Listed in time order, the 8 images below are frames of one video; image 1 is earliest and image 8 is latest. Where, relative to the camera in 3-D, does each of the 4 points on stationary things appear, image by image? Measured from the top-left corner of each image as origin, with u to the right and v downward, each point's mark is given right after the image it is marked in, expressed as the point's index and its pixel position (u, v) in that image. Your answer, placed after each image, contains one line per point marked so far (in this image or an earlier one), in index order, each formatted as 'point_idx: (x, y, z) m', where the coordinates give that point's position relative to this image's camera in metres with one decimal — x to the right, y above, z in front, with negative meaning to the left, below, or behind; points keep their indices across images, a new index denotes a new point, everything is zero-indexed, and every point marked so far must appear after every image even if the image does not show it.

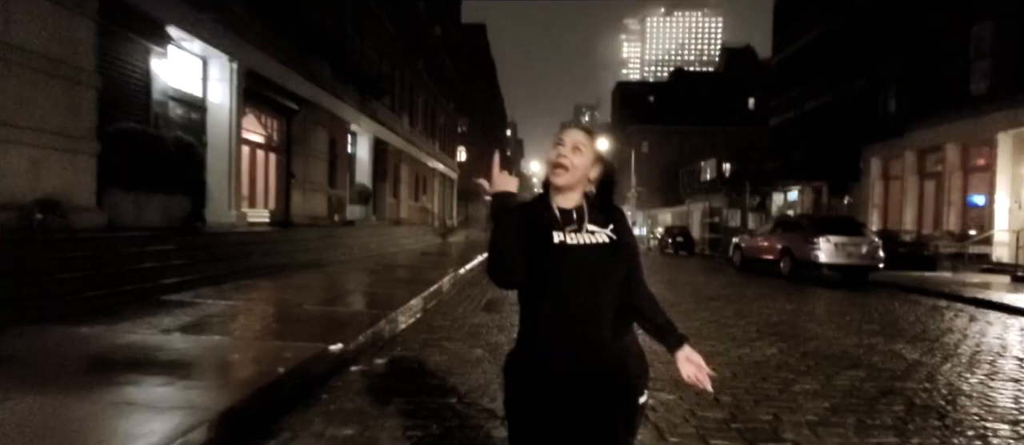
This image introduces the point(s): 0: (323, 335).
0: (-2.3, -1.4, +7.8) m
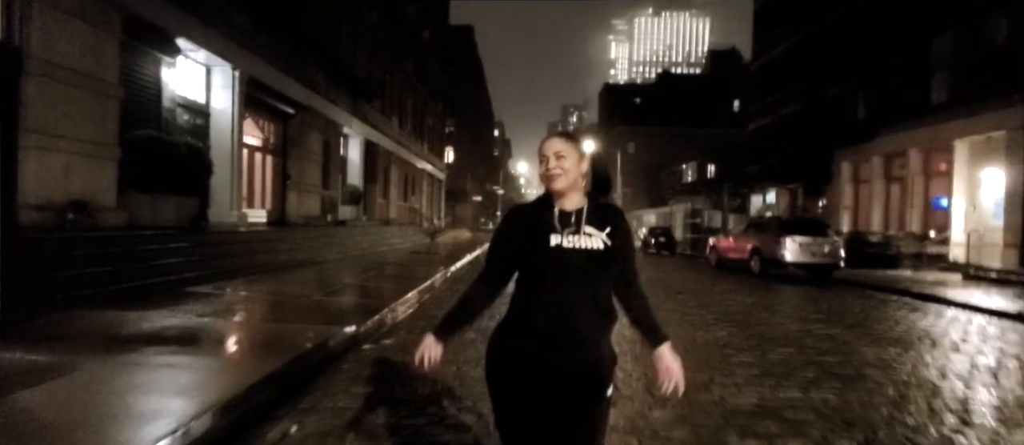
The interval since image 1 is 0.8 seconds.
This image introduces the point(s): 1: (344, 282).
0: (-2.5, -1.4, +8.6) m
1: (-4.2, -1.4, +14.2) m
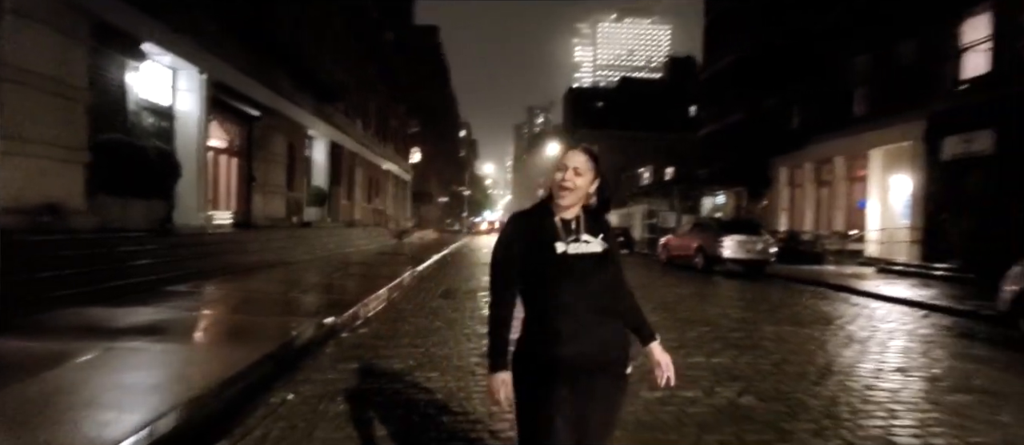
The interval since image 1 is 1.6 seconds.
0: (-3.2, -1.4, +9.2) m
1: (-5.2, -1.5, +14.6) m
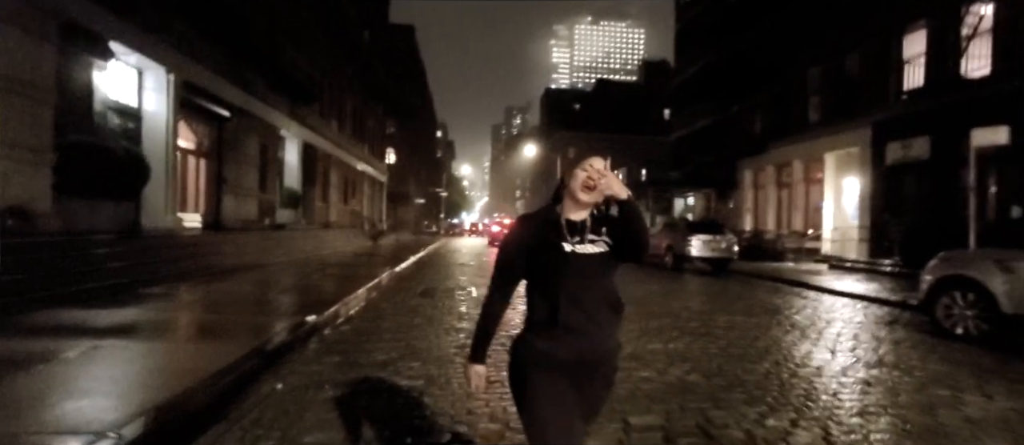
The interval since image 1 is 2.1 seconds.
0: (-3.6, -1.5, +9.3) m
1: (-5.9, -1.5, +14.7) m
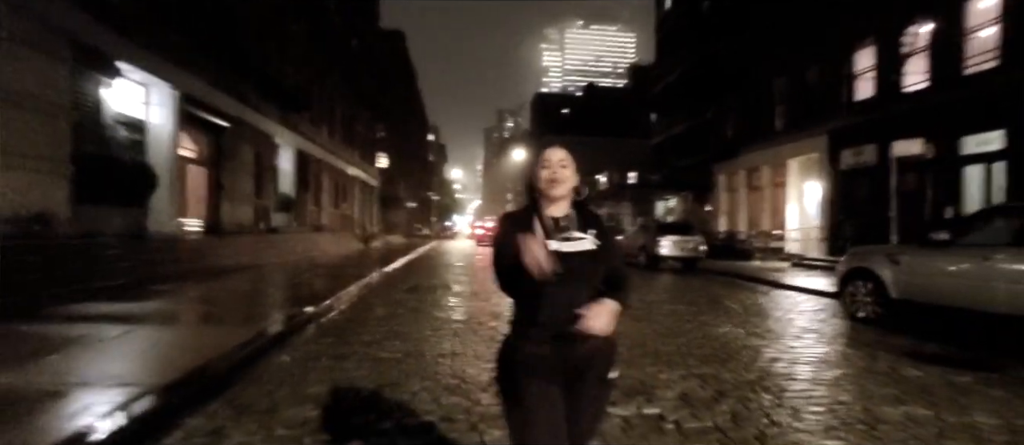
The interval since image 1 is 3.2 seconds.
0: (-4.1, -1.5, +10.3) m
1: (-6.4, -1.6, +15.6) m
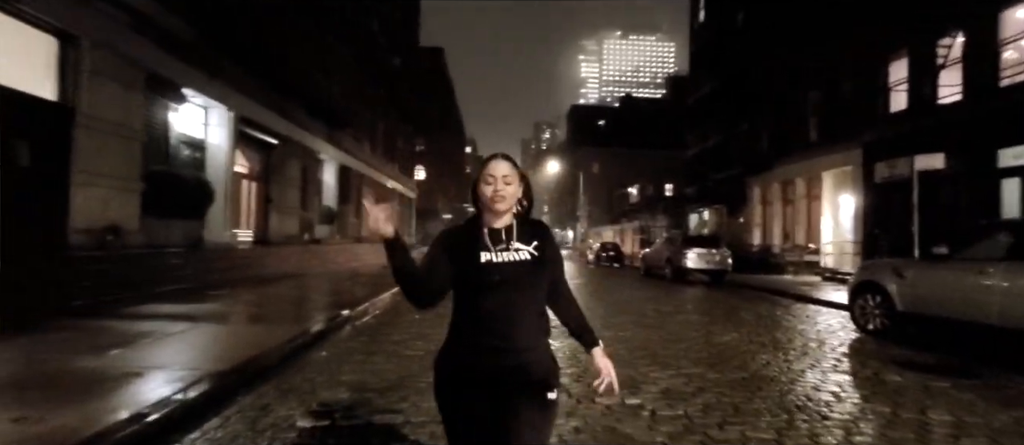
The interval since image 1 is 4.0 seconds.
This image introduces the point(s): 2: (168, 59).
0: (-3.6, -1.8, +11.1) m
1: (-5.6, -2.0, +16.6) m
2: (-9.3, +4.4, +15.0) m
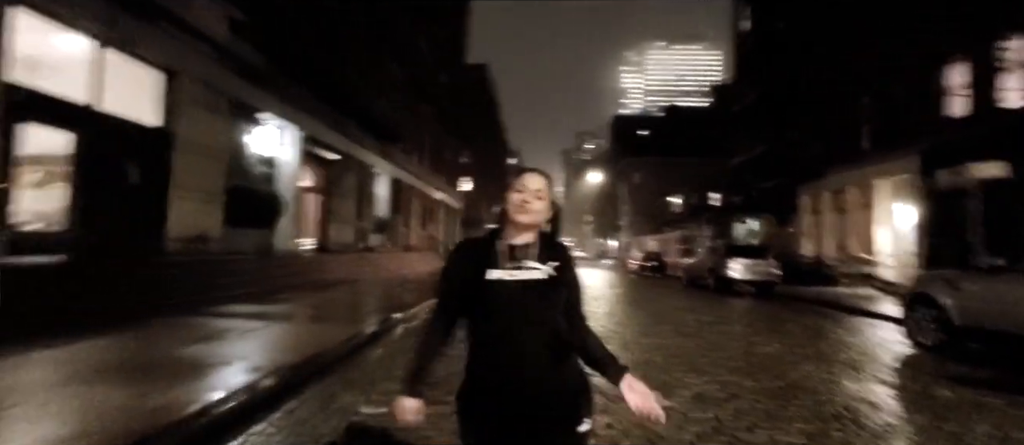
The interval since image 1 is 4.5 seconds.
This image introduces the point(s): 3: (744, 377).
0: (-2.8, -2.0, +11.5) m
1: (-4.3, -2.2, +17.1) m
2: (-8.1, +4.2, +16.0) m
3: (+2.7, -1.8, +6.5) m
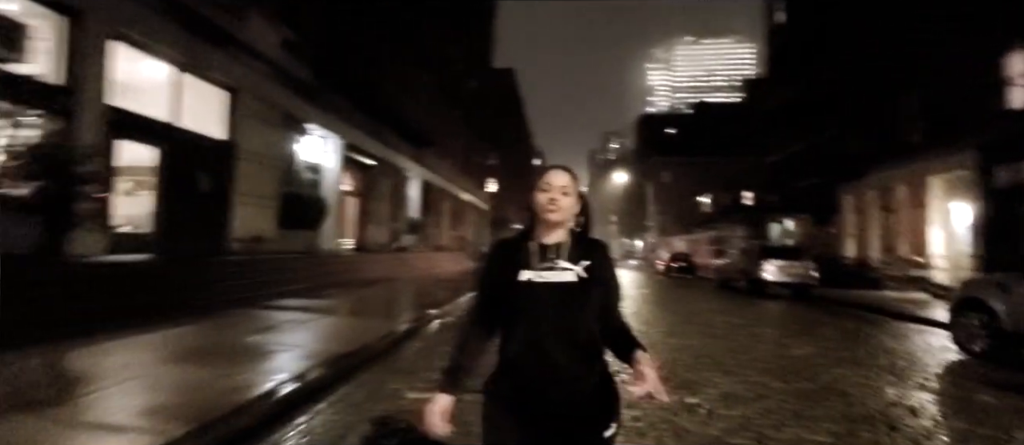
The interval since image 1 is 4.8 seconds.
0: (-2.2, -2.0, +11.8) m
1: (-3.5, -2.3, +17.5) m
2: (-7.3, +4.2, +16.5) m
3: (+3.0, -1.8, +6.5) m
